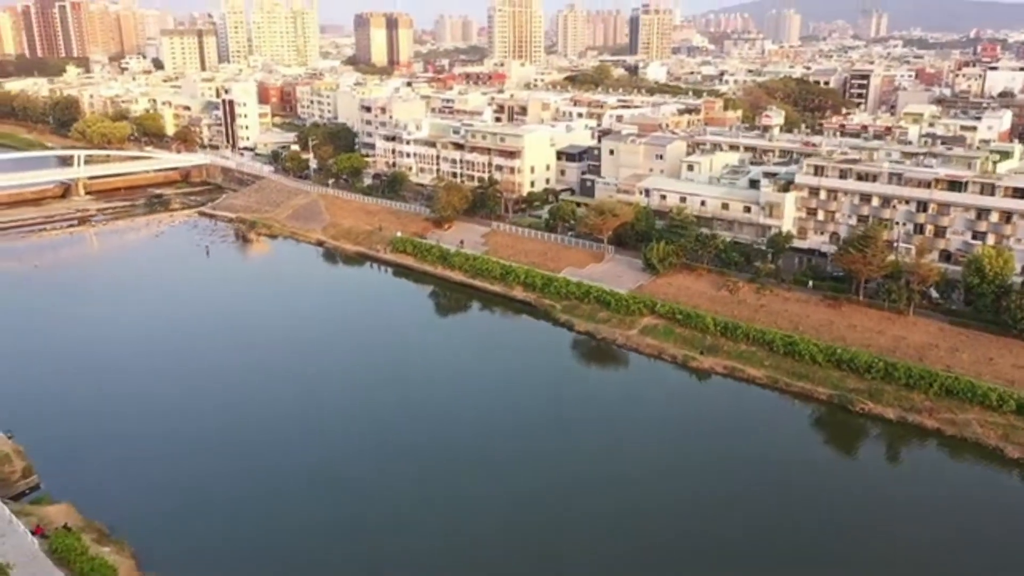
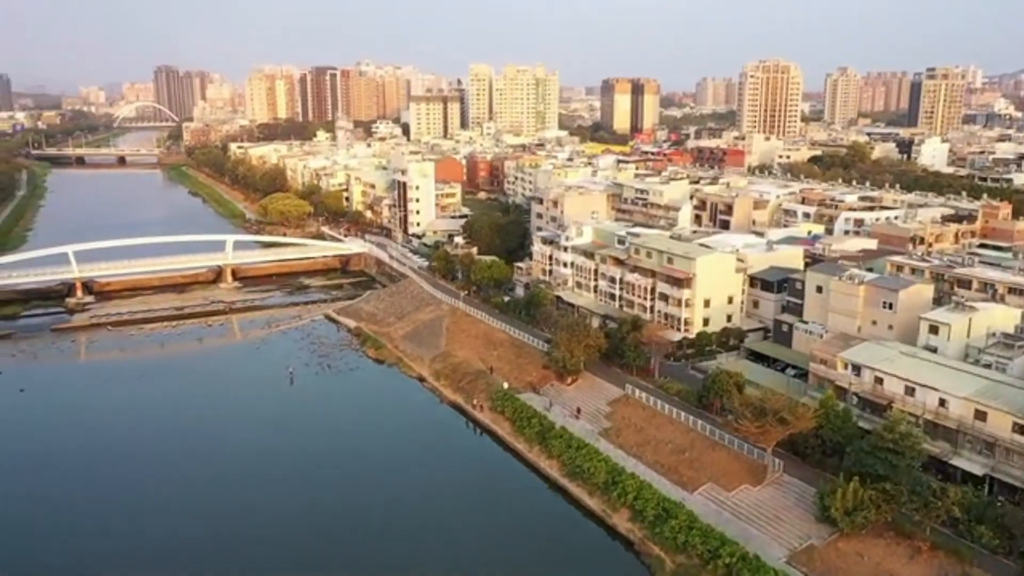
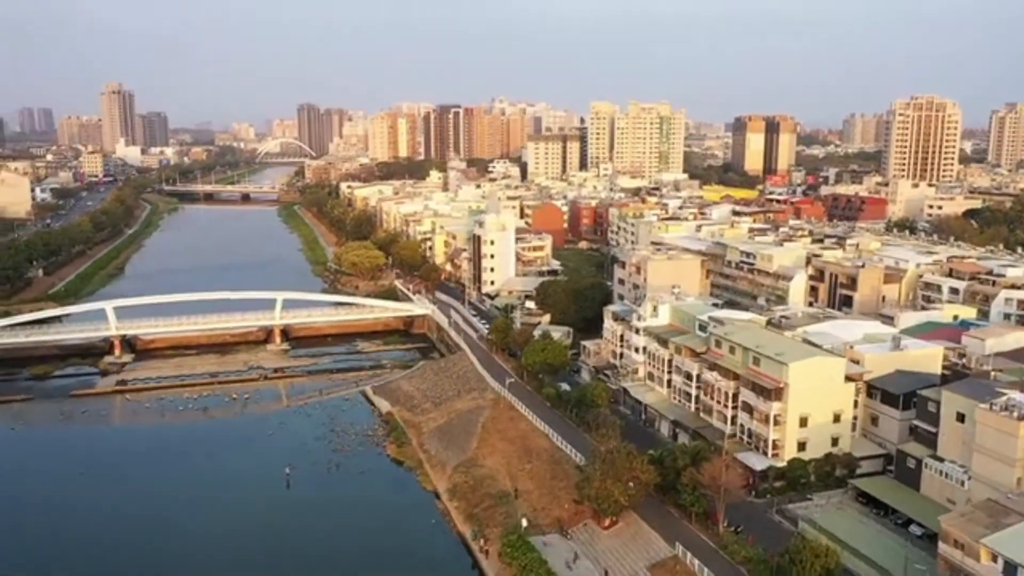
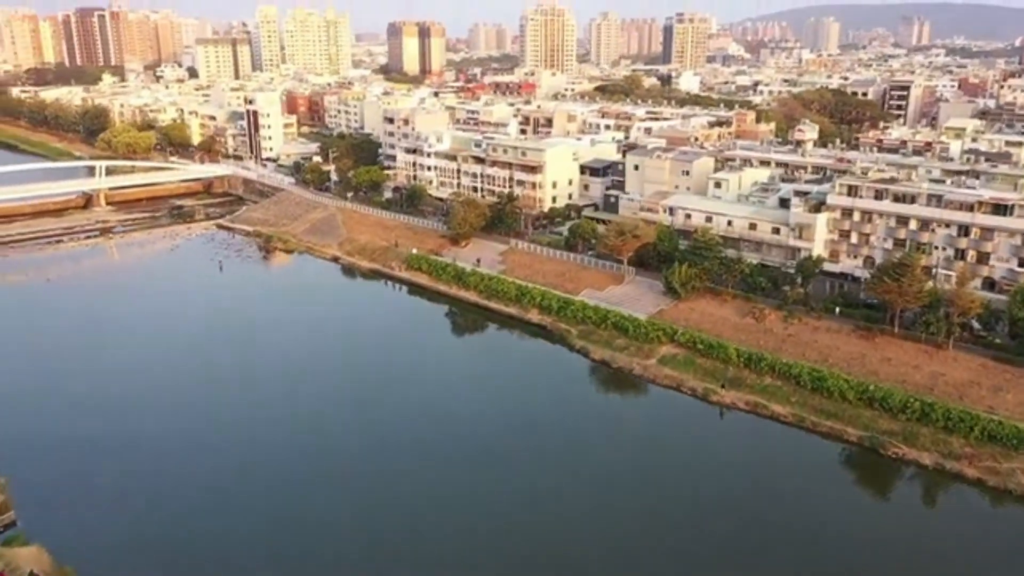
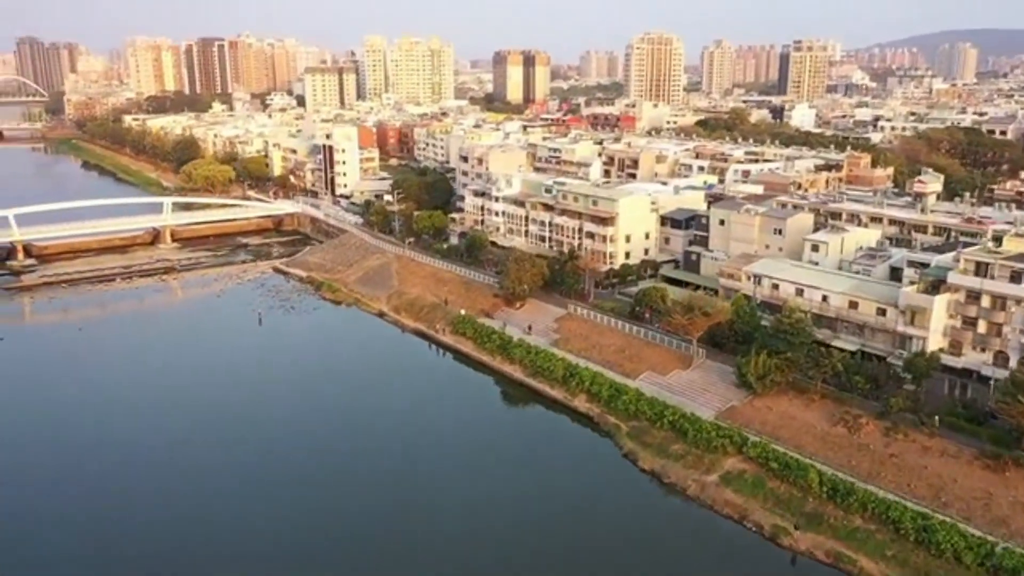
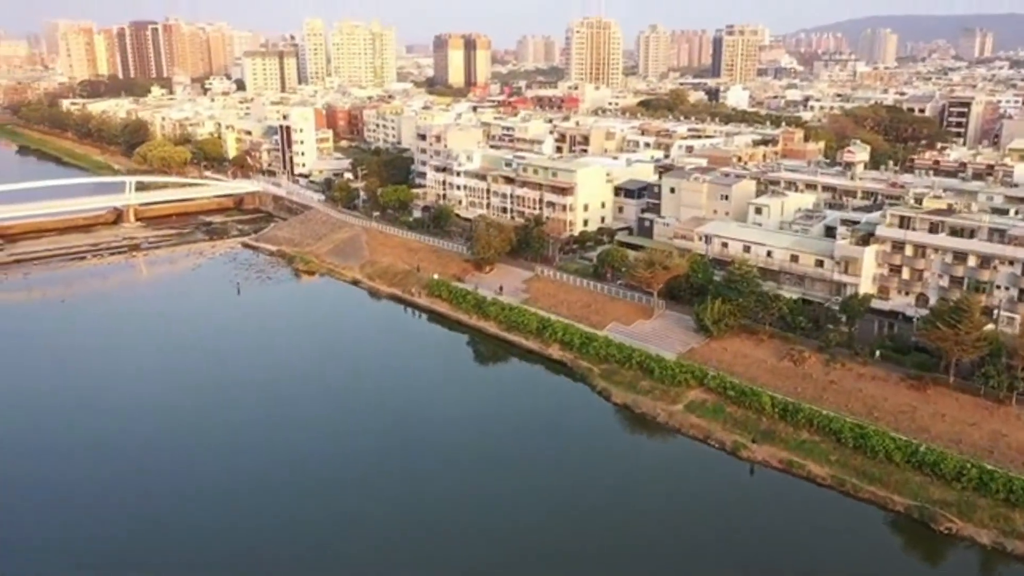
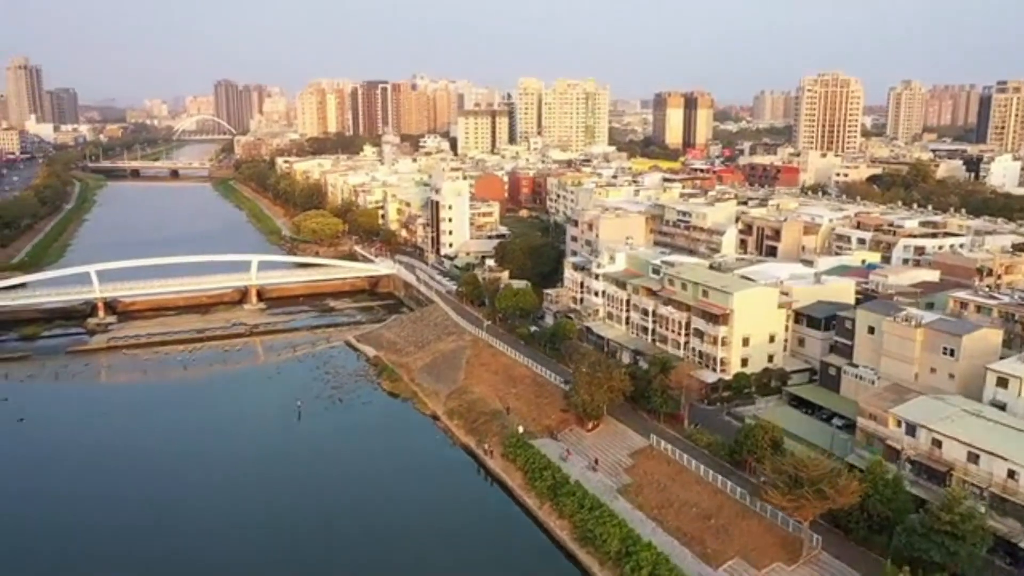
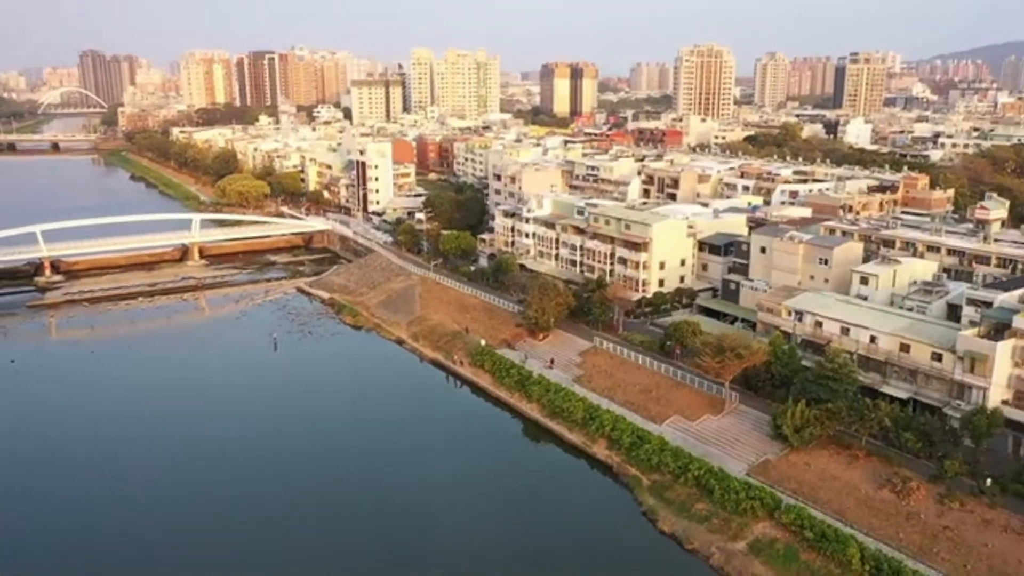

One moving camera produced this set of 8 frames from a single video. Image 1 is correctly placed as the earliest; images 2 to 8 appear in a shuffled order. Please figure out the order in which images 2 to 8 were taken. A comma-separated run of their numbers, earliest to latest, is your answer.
4, 6, 5, 8, 2, 7, 3
